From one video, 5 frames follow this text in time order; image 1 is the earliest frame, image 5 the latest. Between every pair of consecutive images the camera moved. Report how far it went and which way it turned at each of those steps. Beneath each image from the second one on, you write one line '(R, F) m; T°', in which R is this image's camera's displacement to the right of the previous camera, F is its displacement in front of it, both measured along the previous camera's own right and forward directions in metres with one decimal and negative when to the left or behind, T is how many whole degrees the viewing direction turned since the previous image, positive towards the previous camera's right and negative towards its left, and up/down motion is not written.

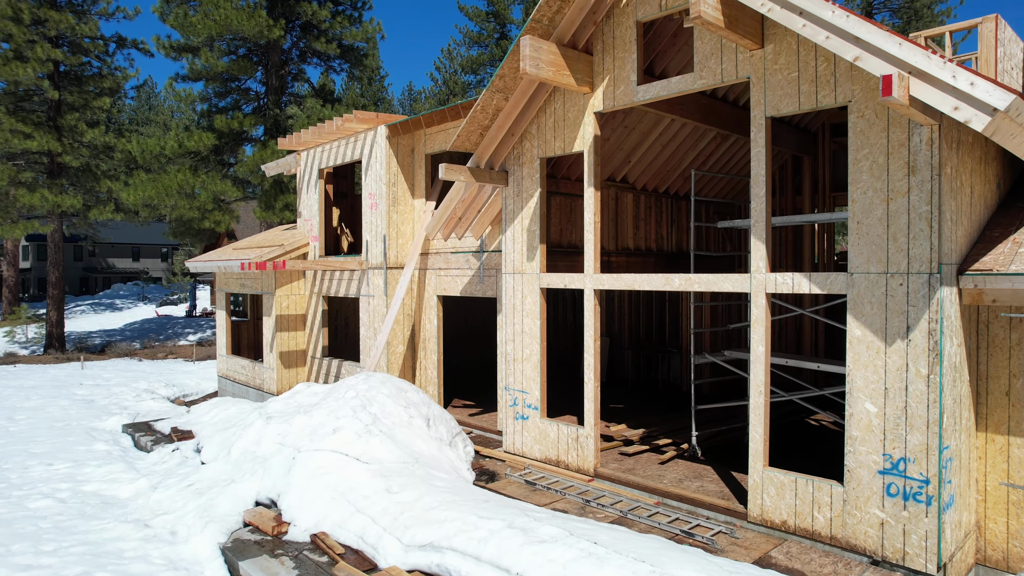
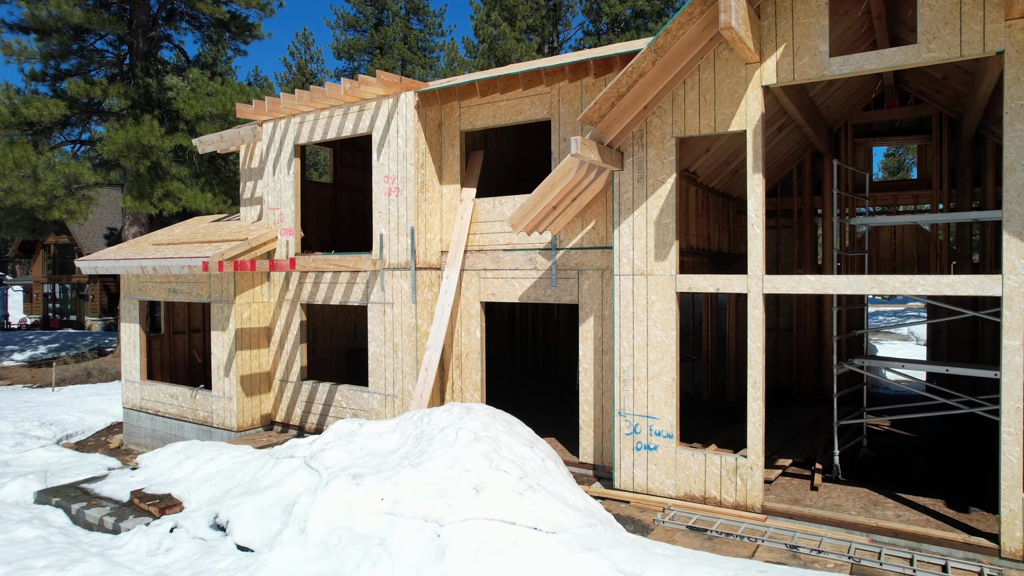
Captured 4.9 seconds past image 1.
(-3.1, +2.0) m; +15°
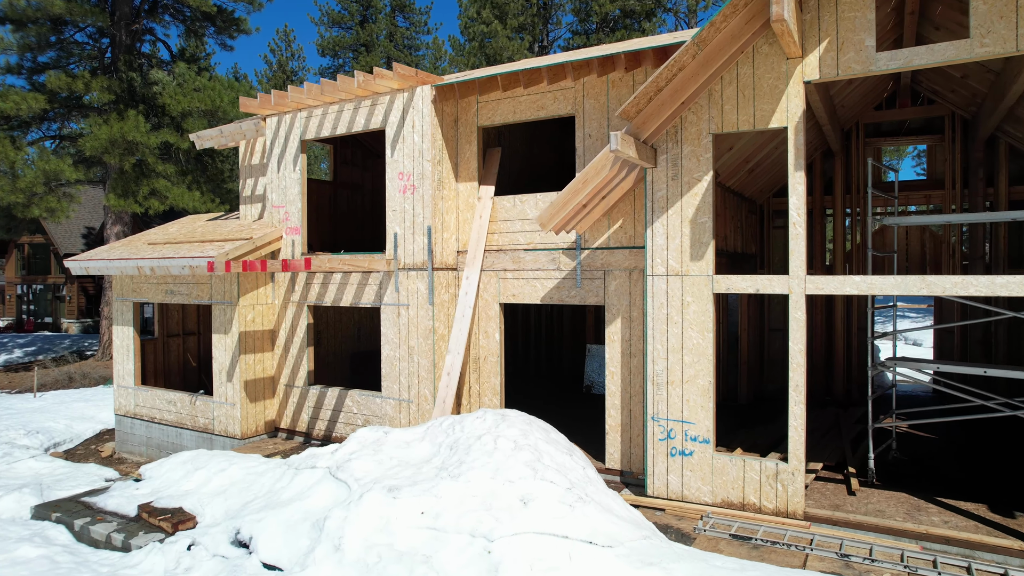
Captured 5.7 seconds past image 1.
(-0.6, +0.3) m; +2°
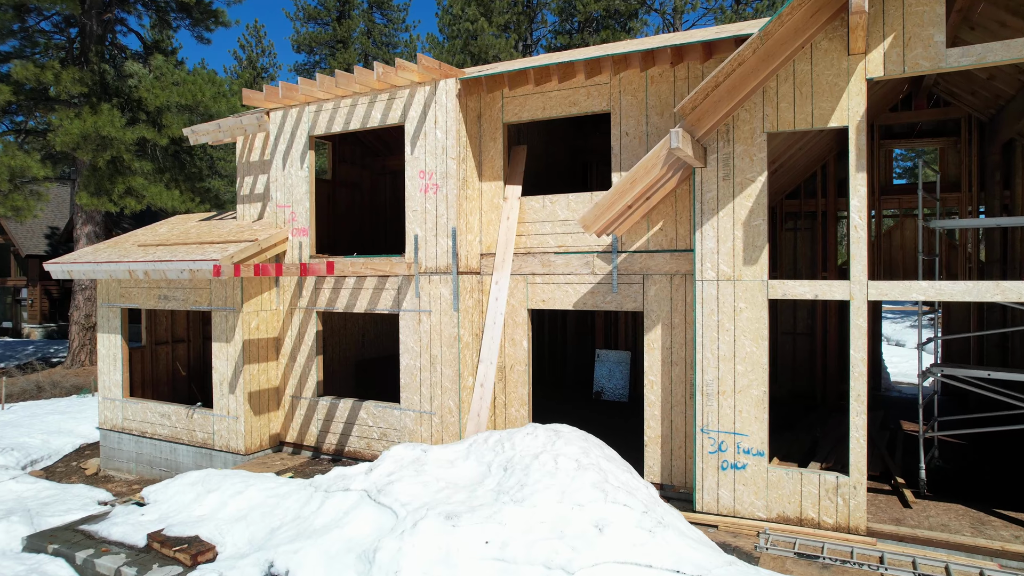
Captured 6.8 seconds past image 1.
(-0.8, +0.4) m; +3°
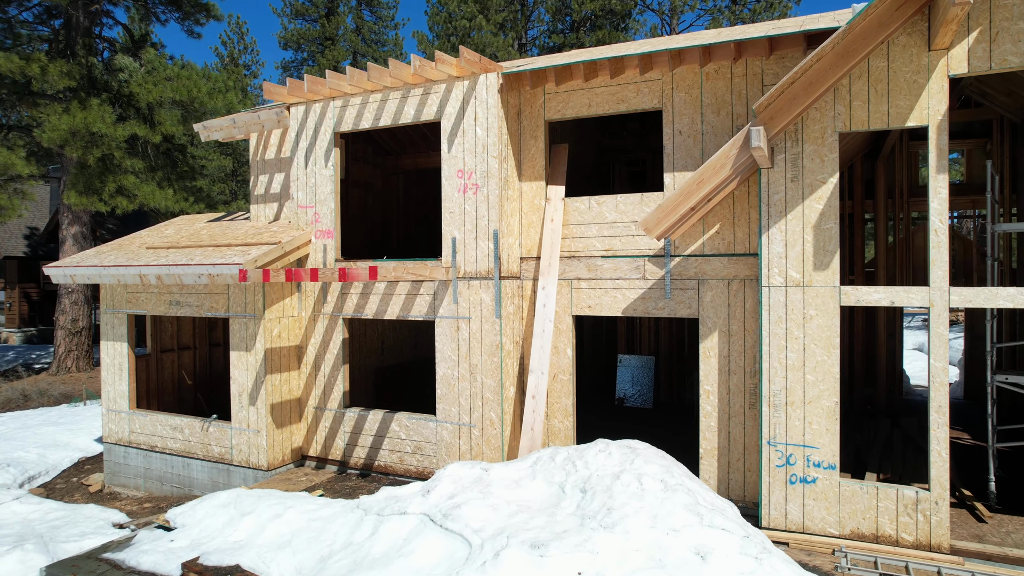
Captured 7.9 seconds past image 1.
(-0.8, +0.4) m; +2°
